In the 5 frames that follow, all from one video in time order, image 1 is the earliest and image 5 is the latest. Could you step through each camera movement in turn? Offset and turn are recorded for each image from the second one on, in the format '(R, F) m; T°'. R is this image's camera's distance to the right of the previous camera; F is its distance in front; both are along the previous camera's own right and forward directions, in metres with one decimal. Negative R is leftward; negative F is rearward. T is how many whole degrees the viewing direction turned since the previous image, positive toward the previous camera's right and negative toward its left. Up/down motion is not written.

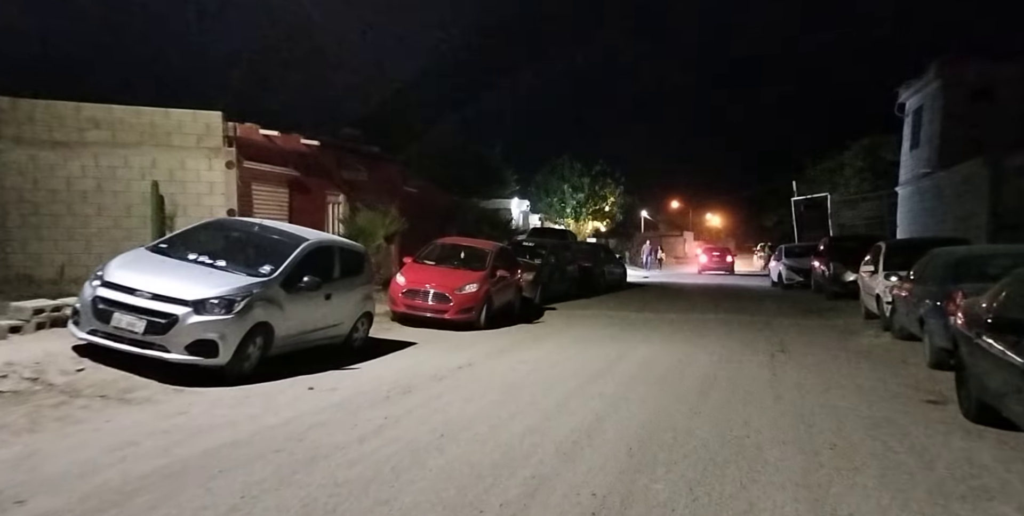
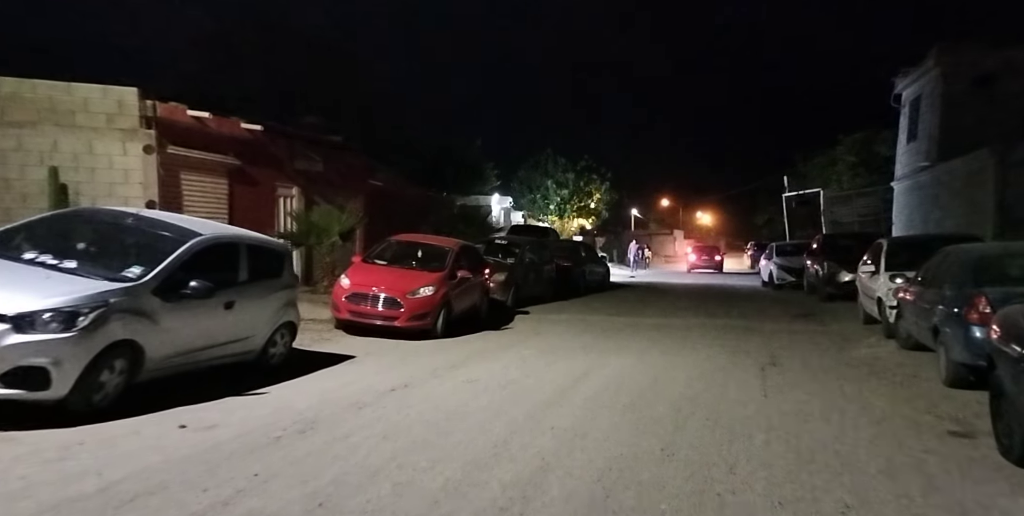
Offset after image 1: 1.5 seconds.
(+0.6, +1.6) m; +1°
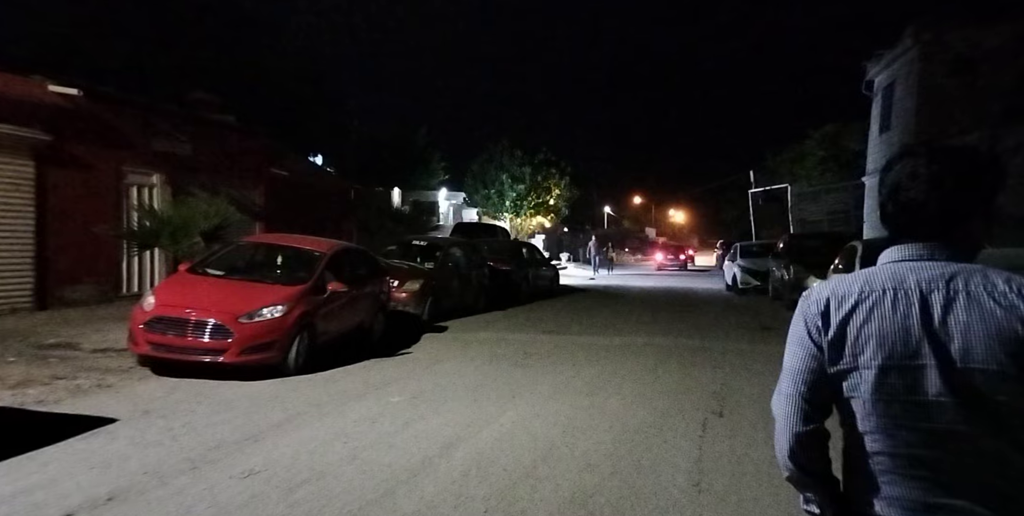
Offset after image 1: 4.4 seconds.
(+1.5, +3.1) m; +2°
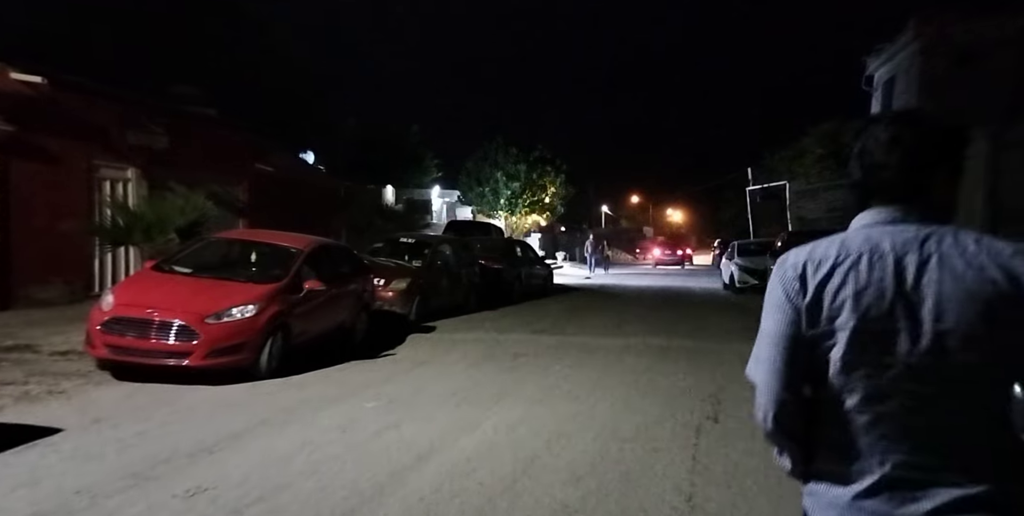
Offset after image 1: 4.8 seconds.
(+0.2, +0.5) m; 0°
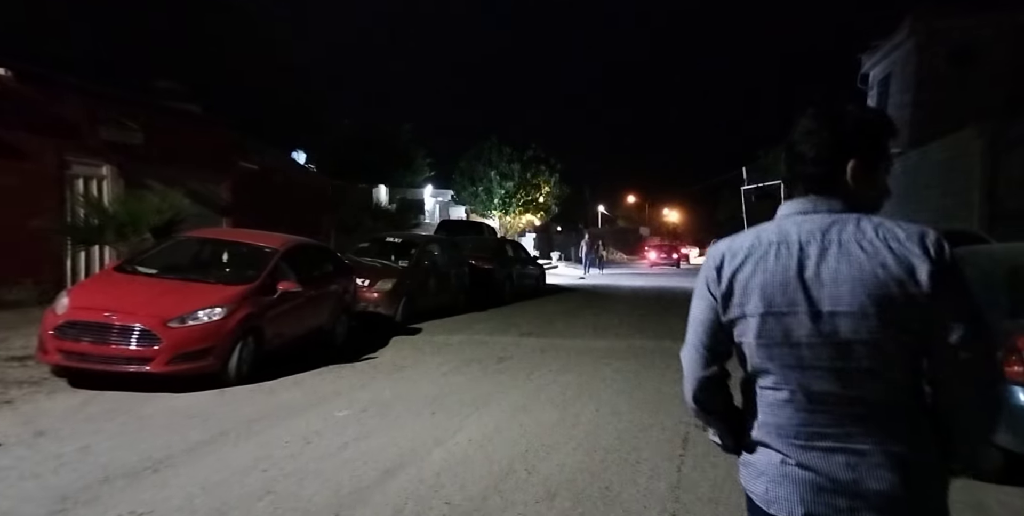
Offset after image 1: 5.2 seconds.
(+0.2, +0.4) m; 0°
